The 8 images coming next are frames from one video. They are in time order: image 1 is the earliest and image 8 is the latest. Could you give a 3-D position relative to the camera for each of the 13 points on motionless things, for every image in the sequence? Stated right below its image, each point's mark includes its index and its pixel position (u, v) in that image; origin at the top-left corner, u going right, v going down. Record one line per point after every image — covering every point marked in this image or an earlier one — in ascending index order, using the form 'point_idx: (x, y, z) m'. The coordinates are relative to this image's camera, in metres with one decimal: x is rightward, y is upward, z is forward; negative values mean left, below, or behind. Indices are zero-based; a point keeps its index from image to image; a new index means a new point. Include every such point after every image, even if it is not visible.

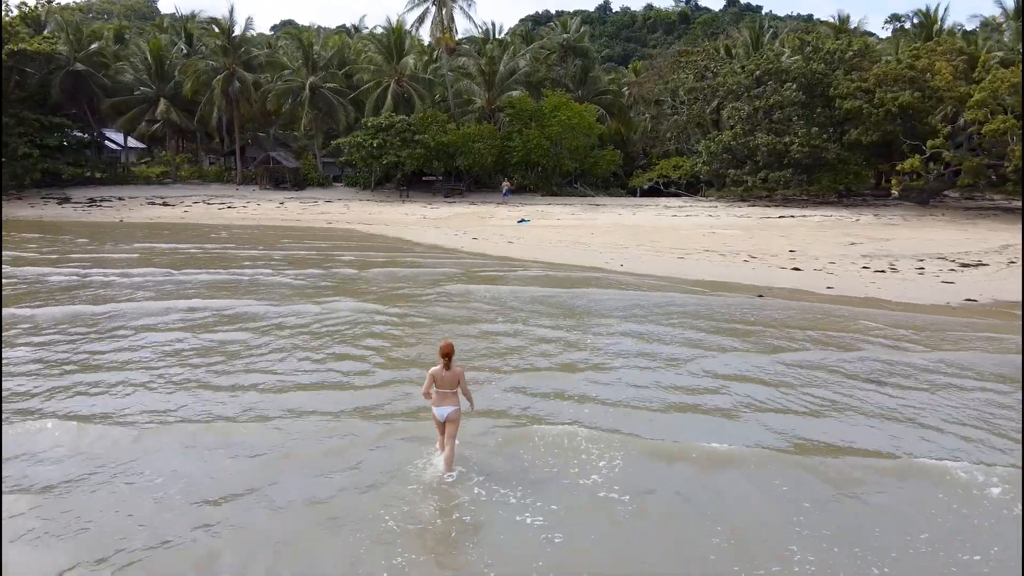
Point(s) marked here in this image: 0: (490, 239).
0: (-0.5, +1.3, +19.9) m
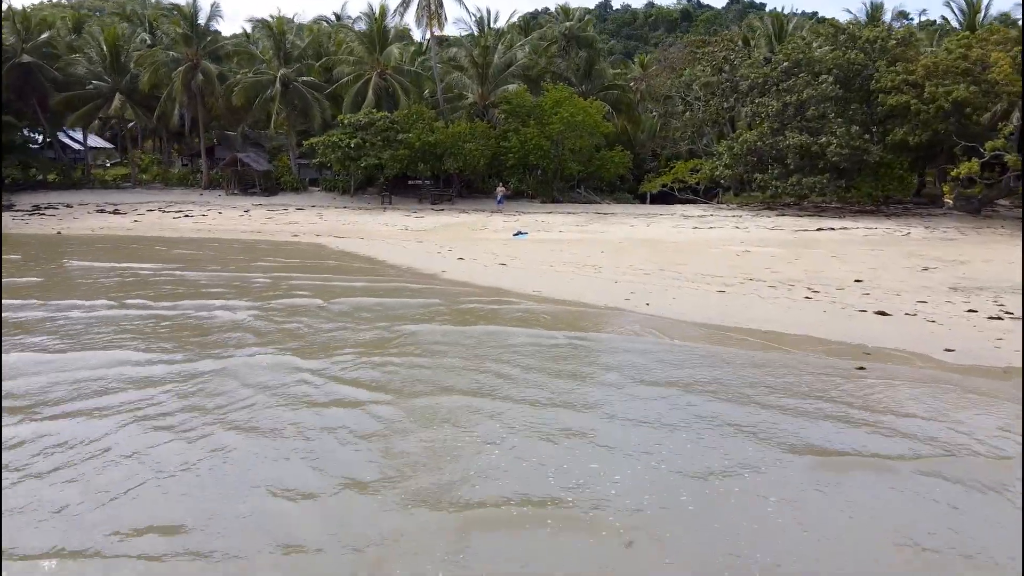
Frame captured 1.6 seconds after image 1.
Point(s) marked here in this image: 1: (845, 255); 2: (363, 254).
0: (-0.6, +0.6, +16.5) m
1: (+6.9, +0.7, +16.9) m
2: (-3.3, +0.8, +18.2) m
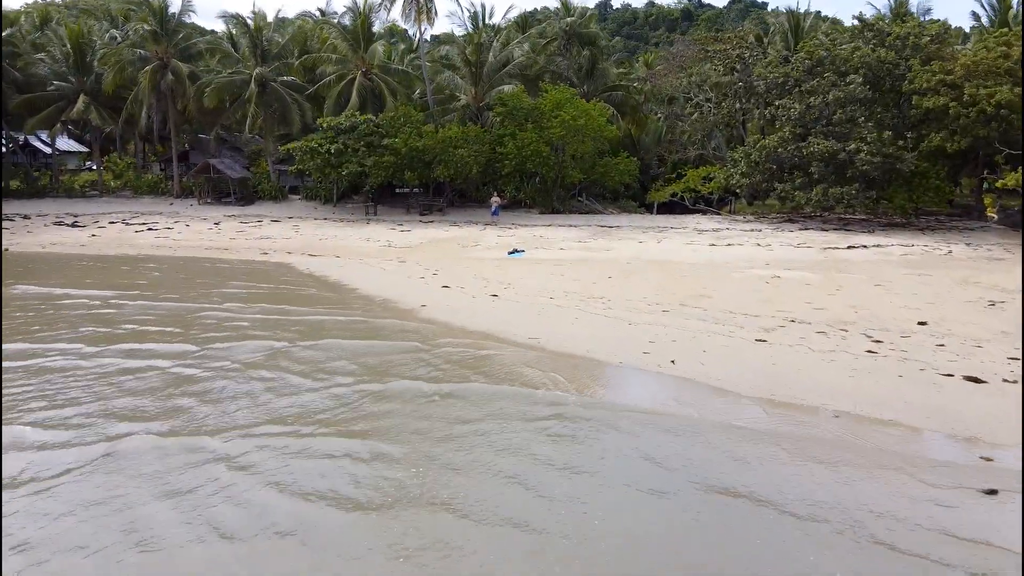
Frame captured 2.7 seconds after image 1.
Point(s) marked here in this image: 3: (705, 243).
0: (-0.7, +0.1, +14.2) m
1: (+6.8, +0.1, +14.7) m
2: (-3.4, +0.2, +15.9) m
3: (+4.6, +1.1, +19.5) m
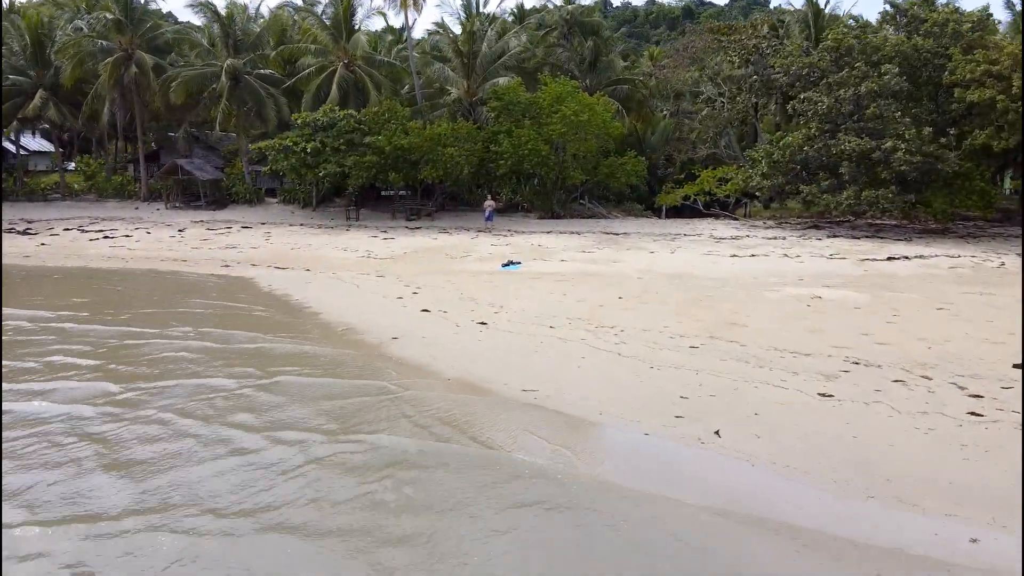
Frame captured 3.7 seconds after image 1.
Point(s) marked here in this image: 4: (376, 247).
0: (-0.8, -0.3, +11.9) m
1: (+6.7, -0.2, +12.4) m
2: (-3.6, -0.2, +13.7) m
3: (+4.5, +0.7, +17.2) m
4: (-3.1, +1.0, +18.8) m
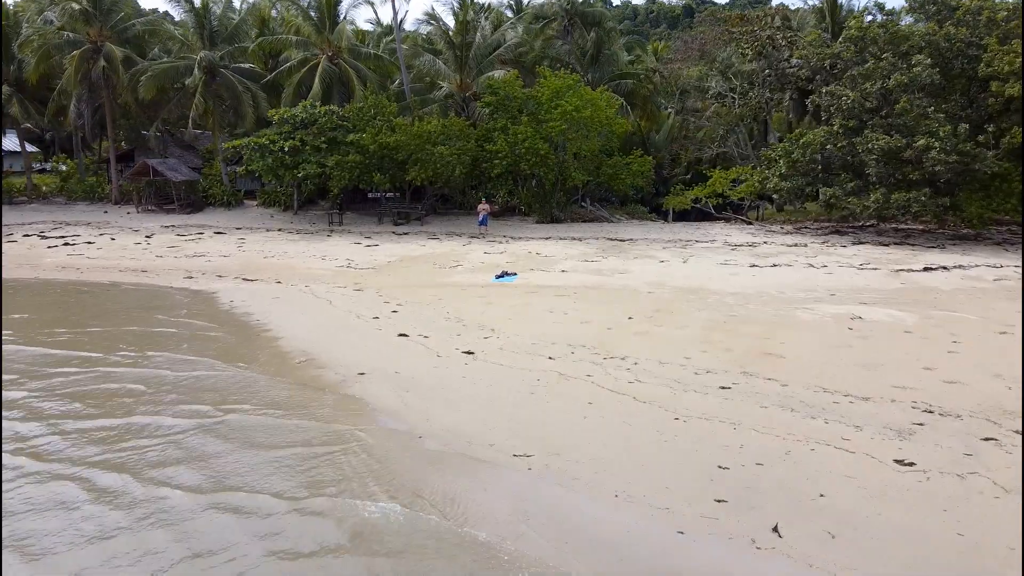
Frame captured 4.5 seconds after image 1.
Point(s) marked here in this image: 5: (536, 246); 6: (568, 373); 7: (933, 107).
0: (-0.9, -0.6, +10.2) m
1: (+6.6, -0.5, +10.7) m
2: (-3.7, -0.4, +11.9) m
3: (+4.4, +0.5, +15.5) m
4: (-3.2, +0.7, +17.1) m
5: (+0.5, +0.9, +17.7) m
6: (+0.6, -0.9, +8.2) m
7: (+9.1, +4.0, +17.7) m
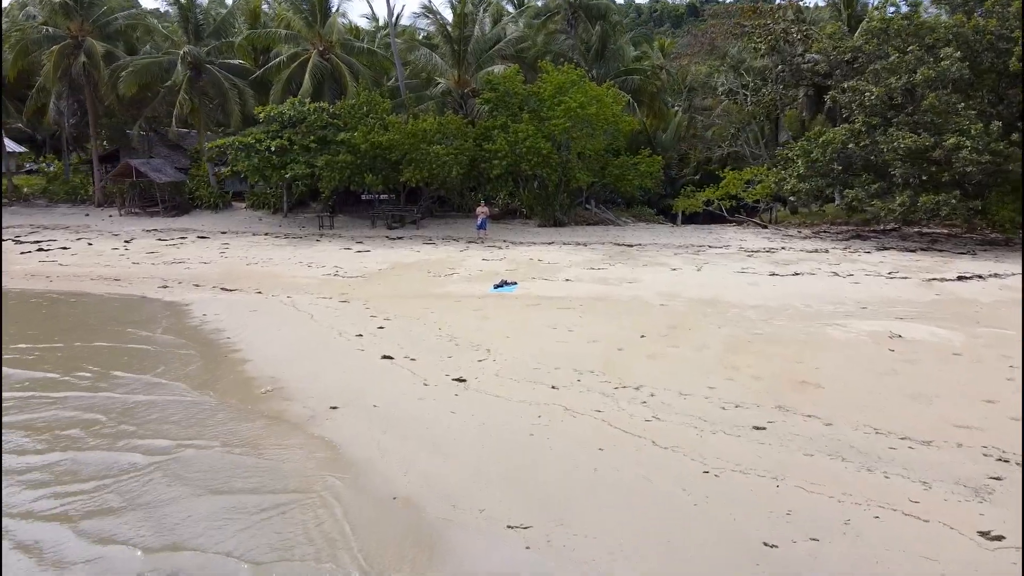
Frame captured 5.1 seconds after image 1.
0: (-0.9, -0.7, +9.1) m
1: (+6.6, -0.7, +9.5) m
2: (-3.7, -0.6, +10.8) m
3: (+4.4, +0.3, +14.3) m
4: (-3.2, +0.5, +16.0) m
5: (+0.5, +0.7, +16.6) m
6: (+0.5, -1.1, +7.0) m
7: (+9.1, +3.8, +16.6) m
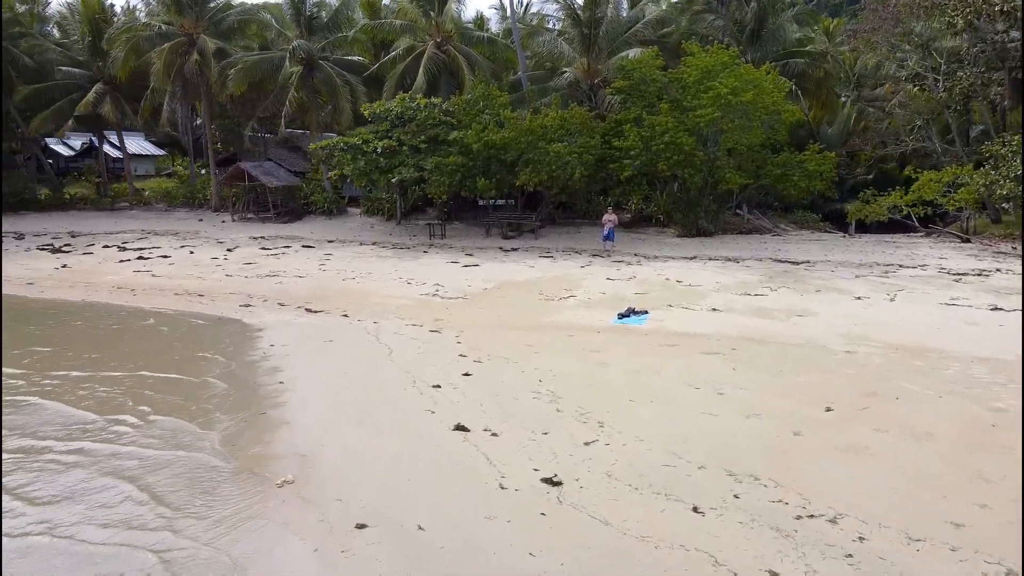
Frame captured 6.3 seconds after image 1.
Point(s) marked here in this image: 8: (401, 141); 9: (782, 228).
0: (0.0, -1.1, +6.6) m
1: (+7.5, -1.2, +5.8) m
2: (-2.3, -0.9, +8.8) m
3: (+6.2, -0.2, +10.9) m
4: (-1.0, +0.2, +13.8) m
5: (+2.8, +0.3, +13.7) m
6: (+1.2, -1.5, +4.3) m
7: (+11.3, +3.2, +12.3) m
8: (-2.3, +3.1, +17.2) m
9: (+6.5, +1.4, +19.6) m
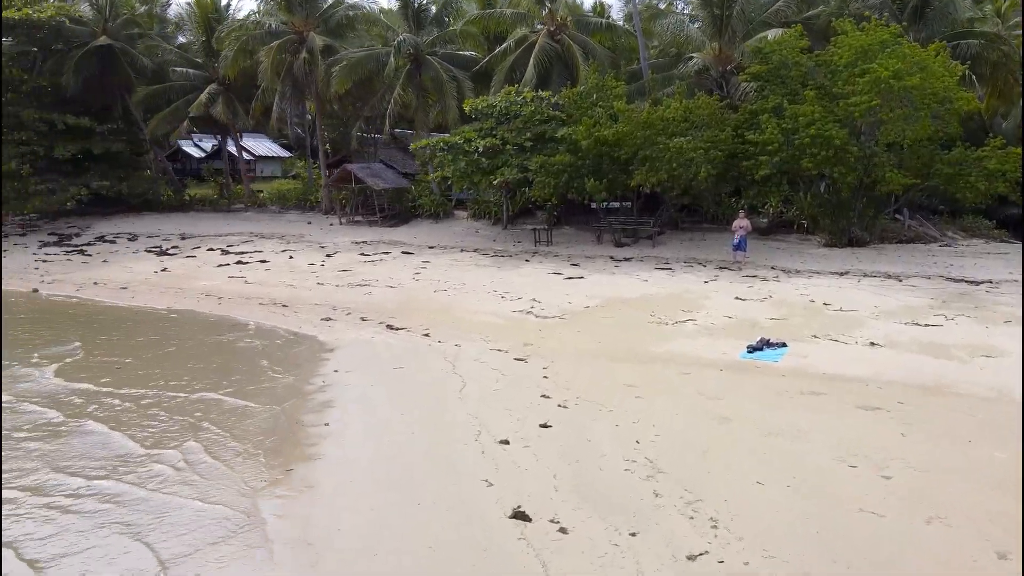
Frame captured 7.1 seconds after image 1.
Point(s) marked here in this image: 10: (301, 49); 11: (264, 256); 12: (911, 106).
0: (+0.5, -1.4, +4.9) m
1: (+7.8, -1.6, +2.9) m
2: (-1.5, -1.1, +7.4) m
3: (+7.3, -0.6, +8.2) m
4: (+0.6, -0.1, +12.2) m
5: (+4.4, 0.0, +11.5) m
6: (+1.3, -1.7, +2.5) m
7: (+12.6, +2.7, +8.7) m
8: (-0.1, +2.9, +15.7) m
9: (+9.0, +1.0, +16.7) m
10: (-5.2, +5.9, +19.9) m
11: (-5.3, +0.7, +17.3) m
12: (+6.8, +3.0, +13.9) m
